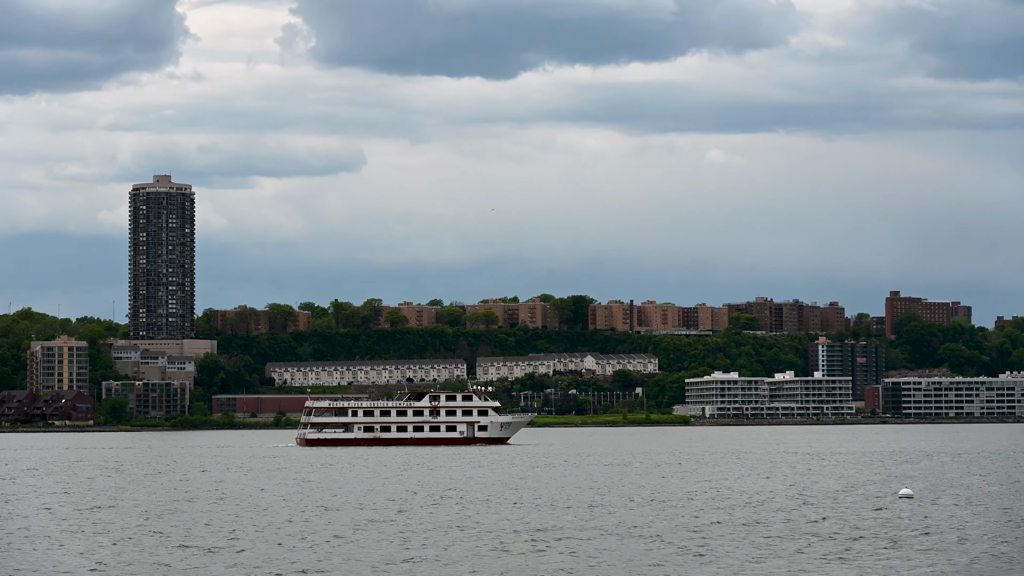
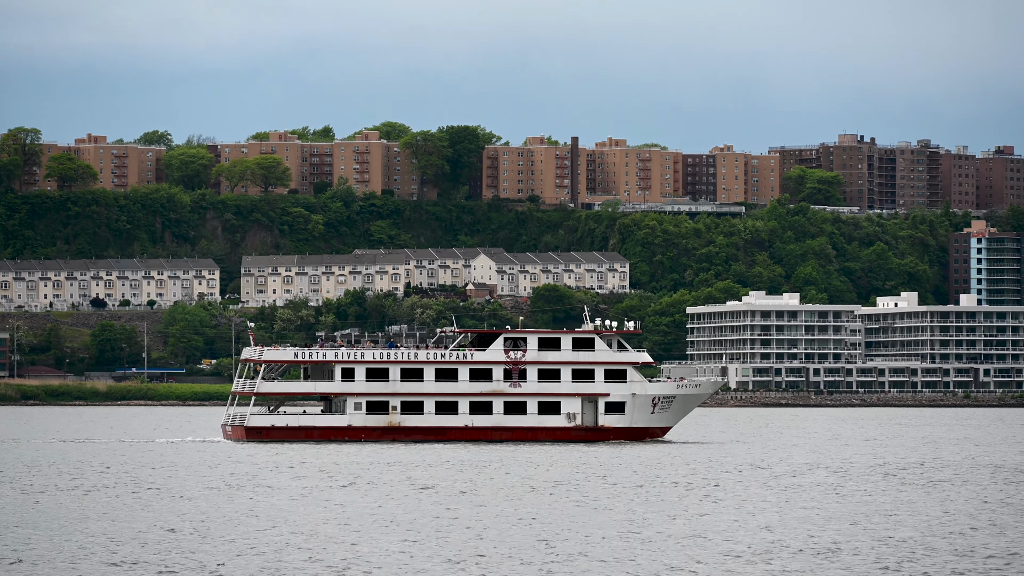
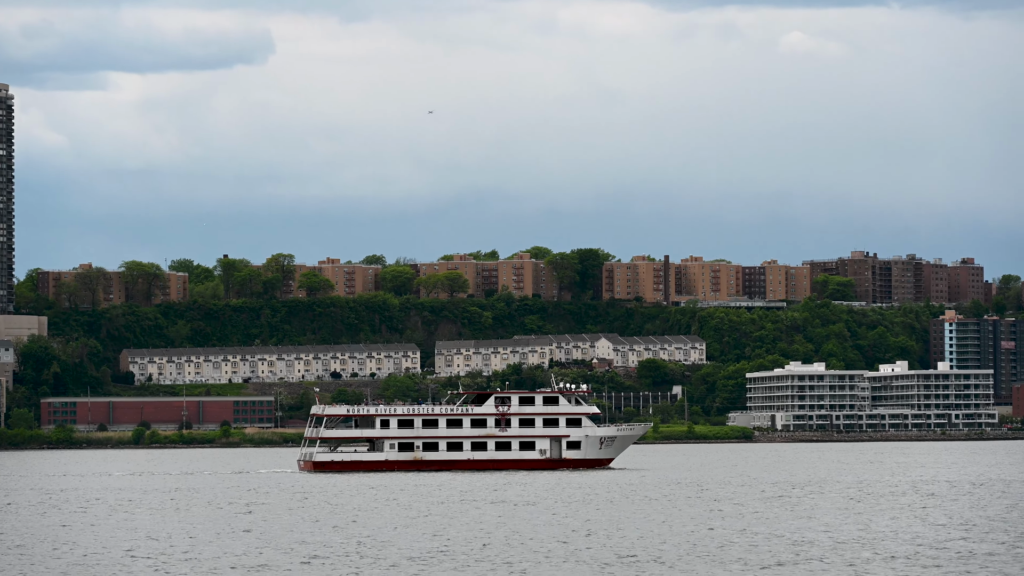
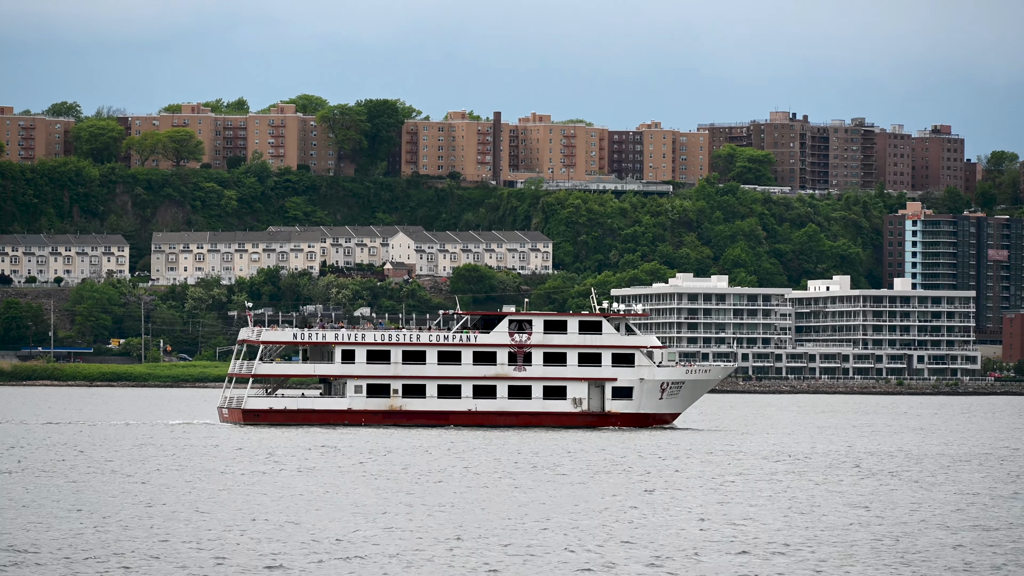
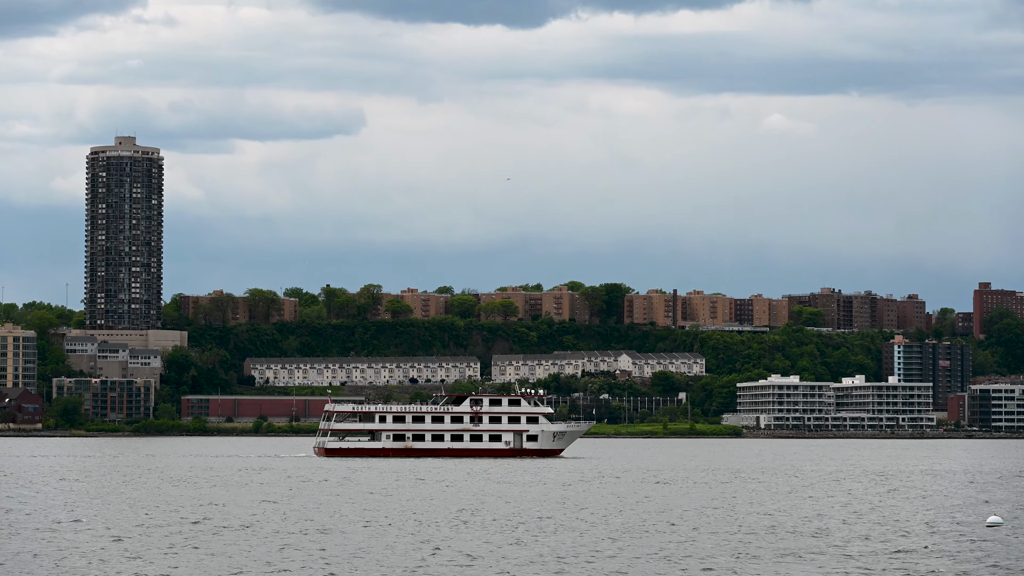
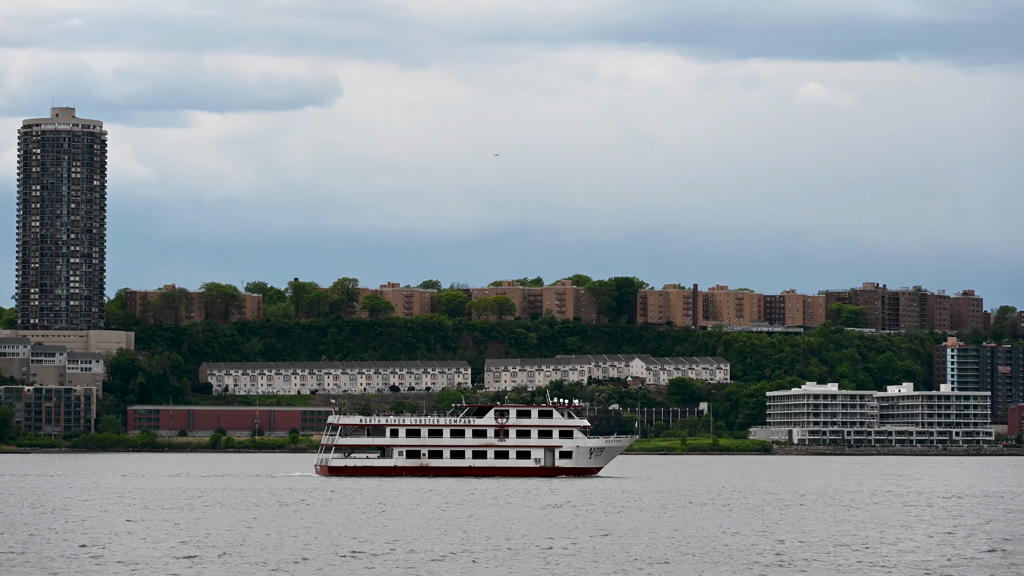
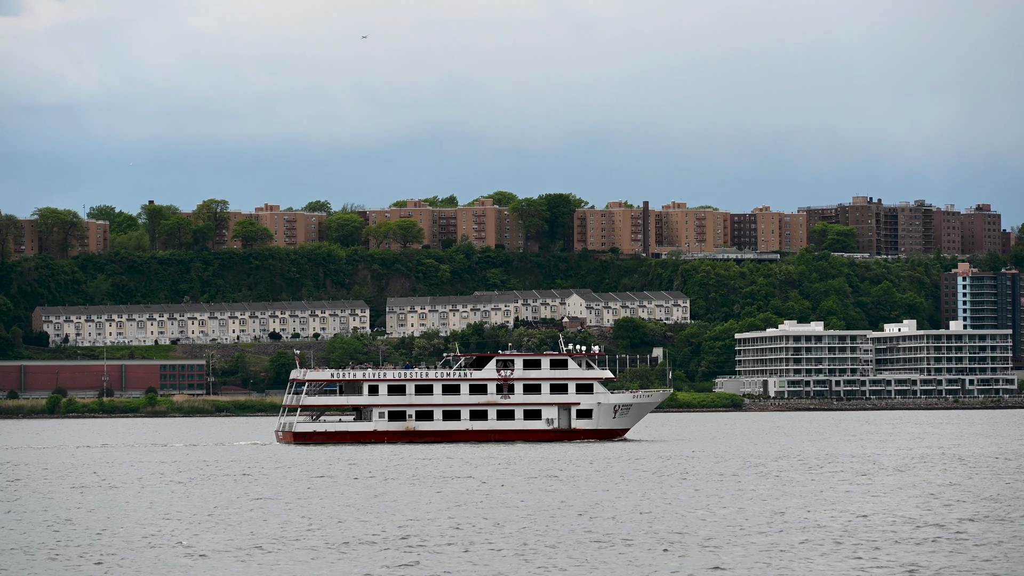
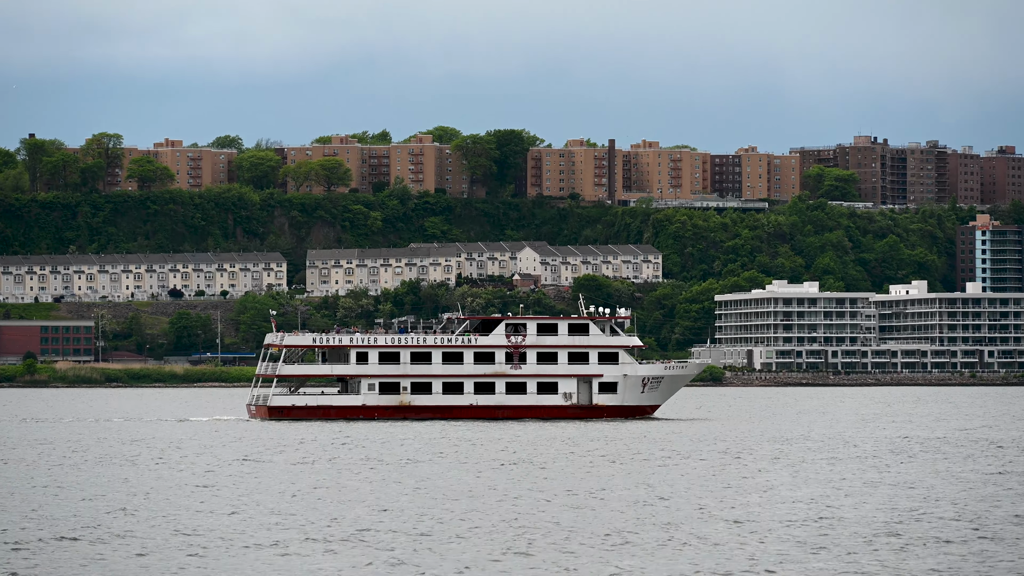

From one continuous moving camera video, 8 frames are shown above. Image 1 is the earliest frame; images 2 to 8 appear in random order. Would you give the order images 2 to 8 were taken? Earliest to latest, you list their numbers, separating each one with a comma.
5, 6, 3, 7, 8, 2, 4
